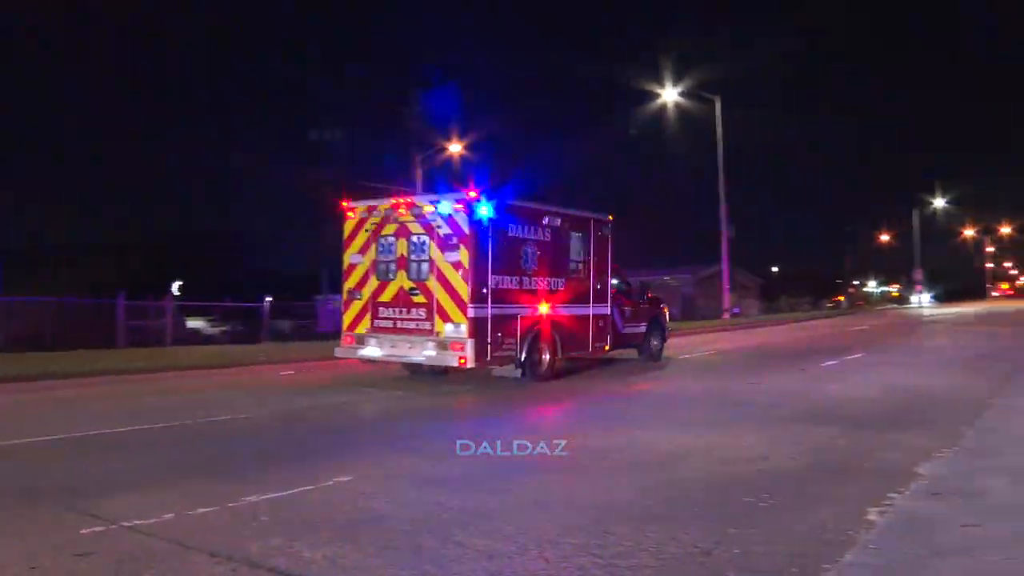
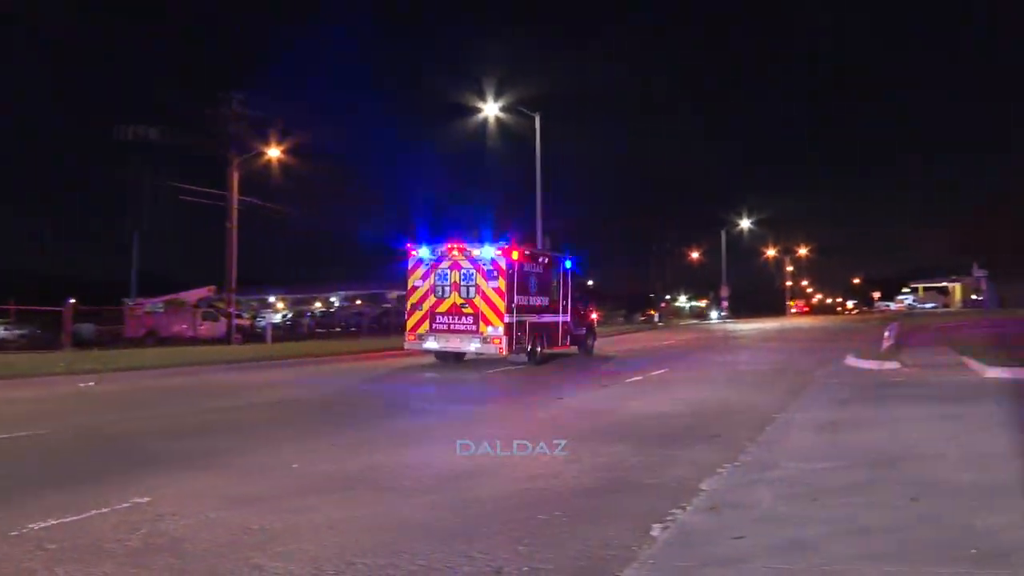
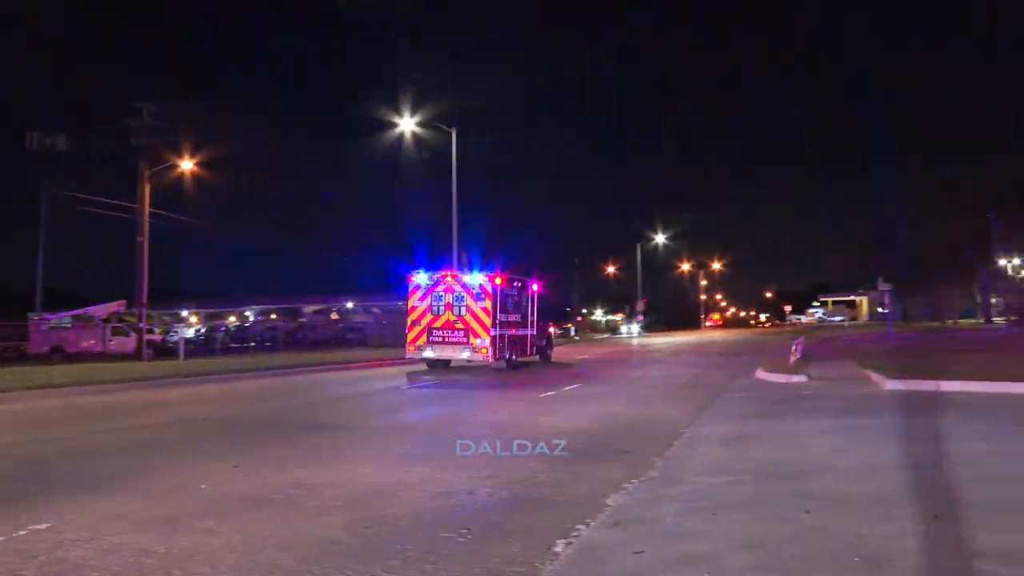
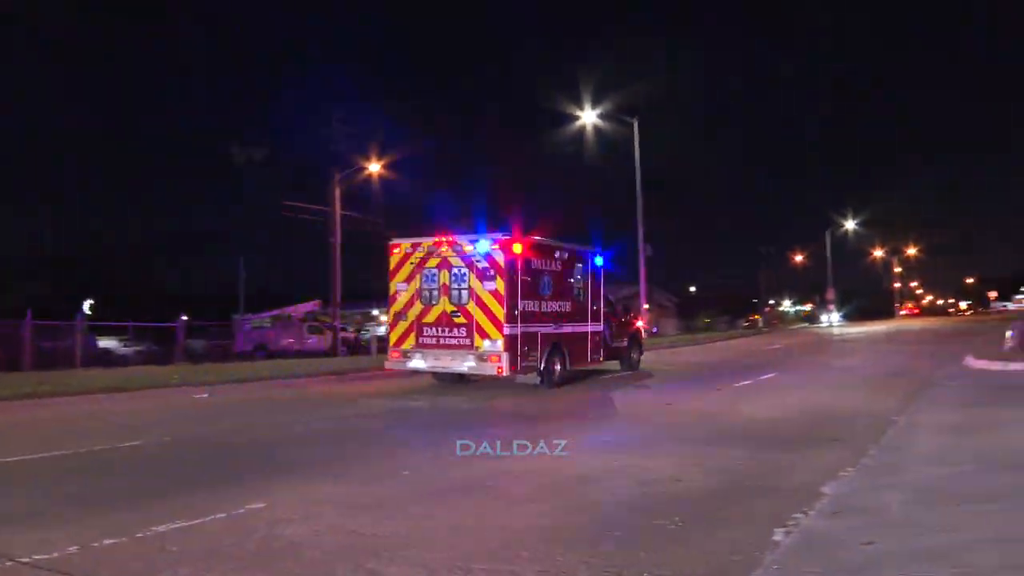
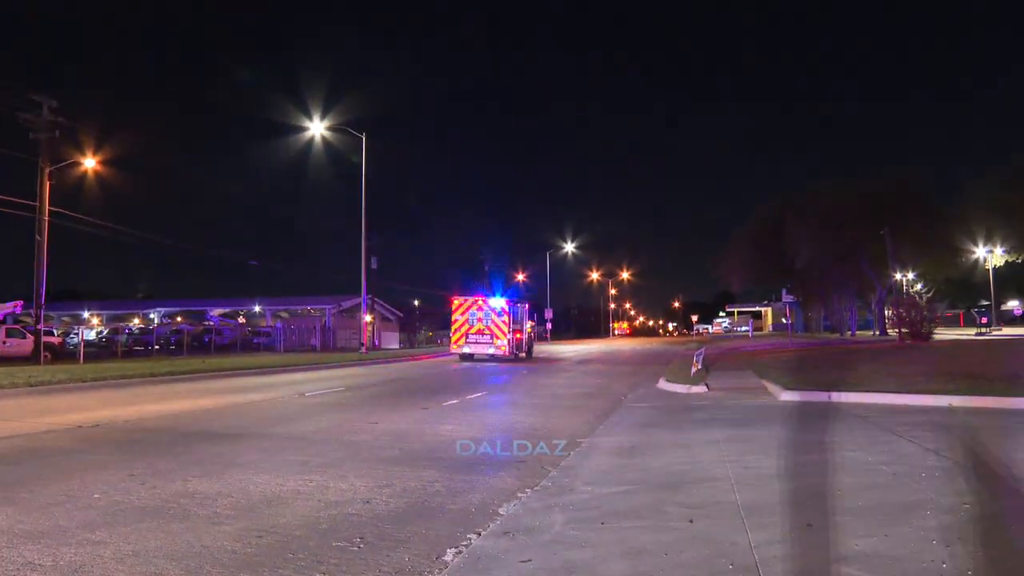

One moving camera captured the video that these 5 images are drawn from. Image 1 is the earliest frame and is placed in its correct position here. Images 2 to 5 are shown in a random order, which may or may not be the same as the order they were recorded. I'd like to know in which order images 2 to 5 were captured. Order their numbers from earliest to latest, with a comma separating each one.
4, 2, 3, 5
